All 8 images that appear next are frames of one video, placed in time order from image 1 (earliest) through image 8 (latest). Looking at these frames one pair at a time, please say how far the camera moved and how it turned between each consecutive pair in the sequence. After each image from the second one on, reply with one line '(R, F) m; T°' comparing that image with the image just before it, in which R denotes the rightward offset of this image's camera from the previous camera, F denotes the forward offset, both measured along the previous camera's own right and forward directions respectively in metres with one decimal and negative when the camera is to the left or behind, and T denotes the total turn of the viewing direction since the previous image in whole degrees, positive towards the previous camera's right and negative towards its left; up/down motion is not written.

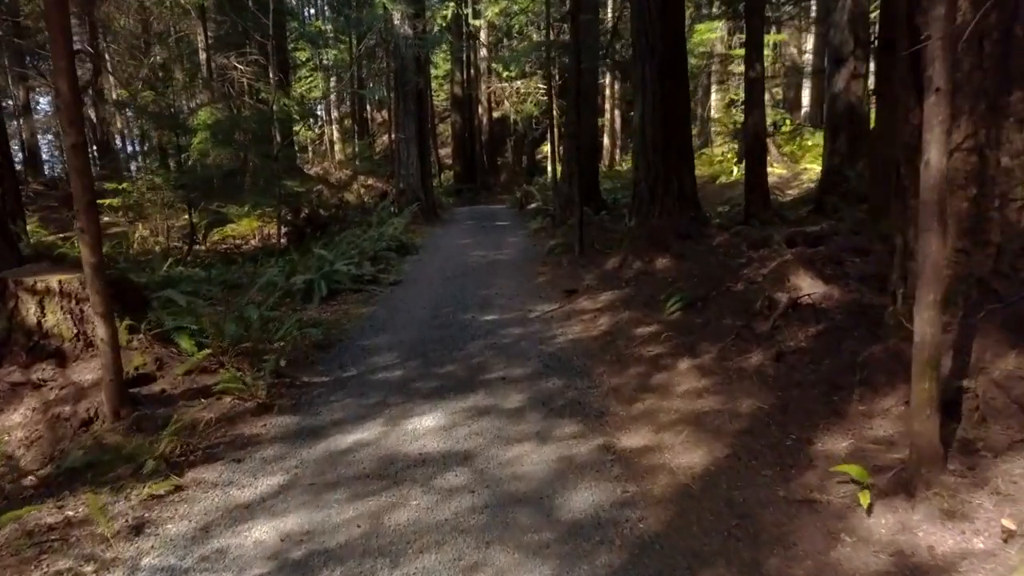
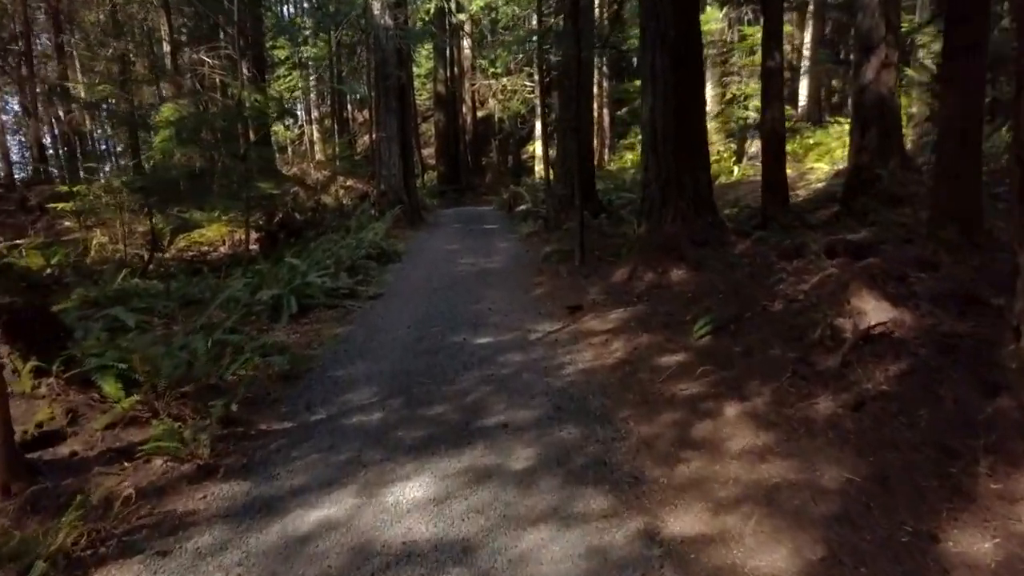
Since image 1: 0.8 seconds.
(-0.1, +1.3) m; +1°
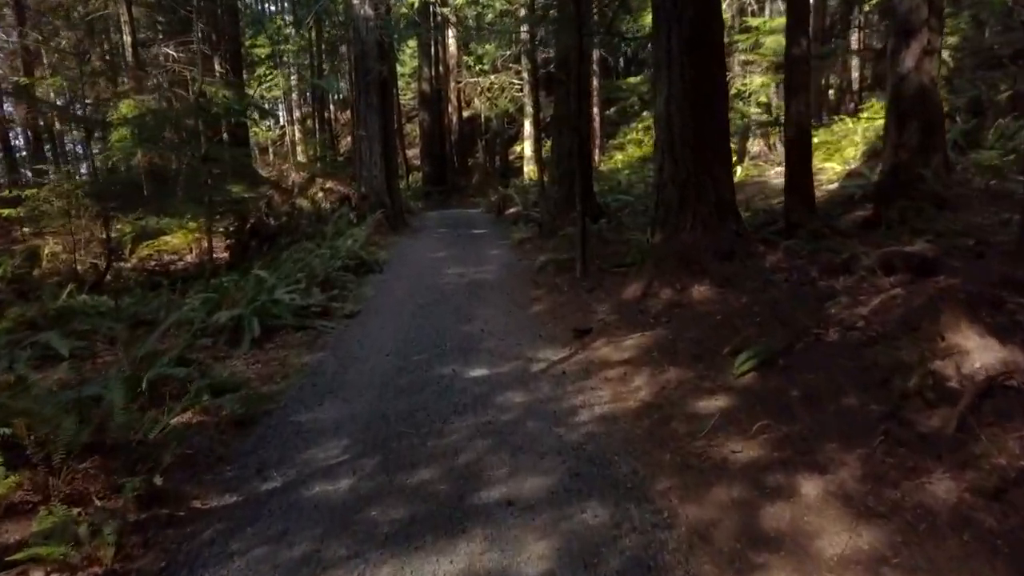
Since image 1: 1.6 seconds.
(-0.1, +1.3) m; +1°
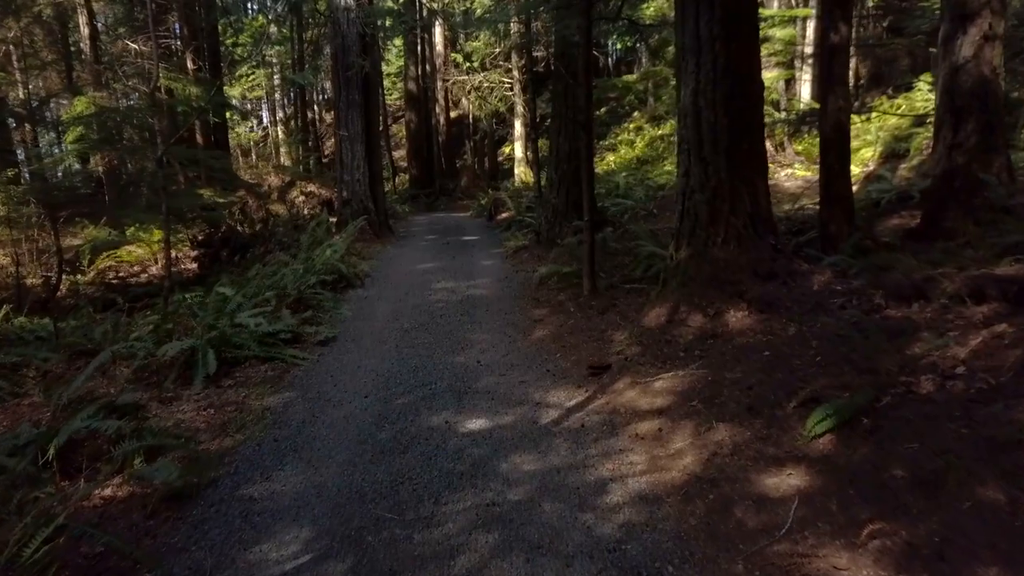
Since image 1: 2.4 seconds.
(-0.1, +1.3) m; +1°
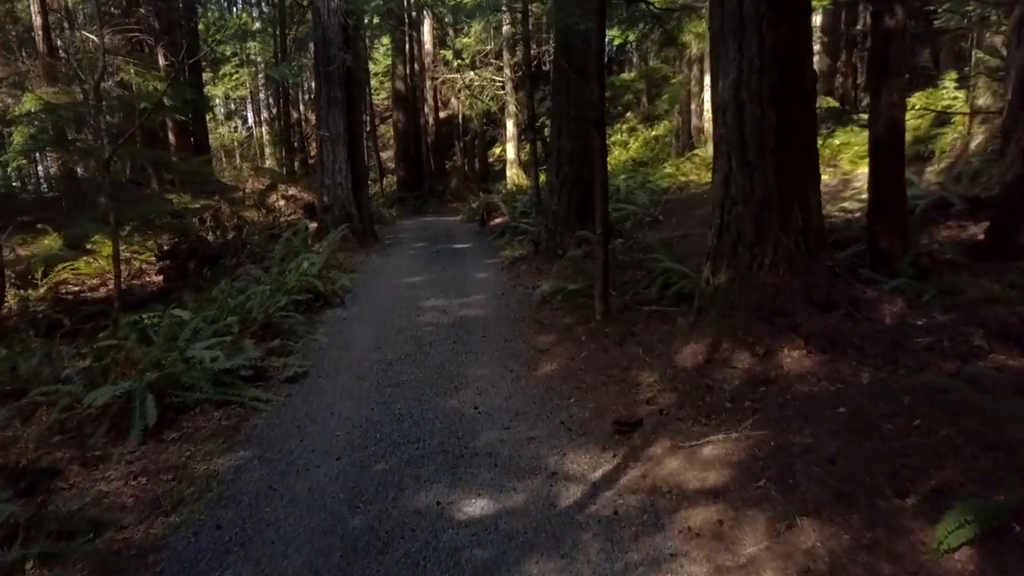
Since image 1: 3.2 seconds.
(-0.1, +1.3) m; +1°
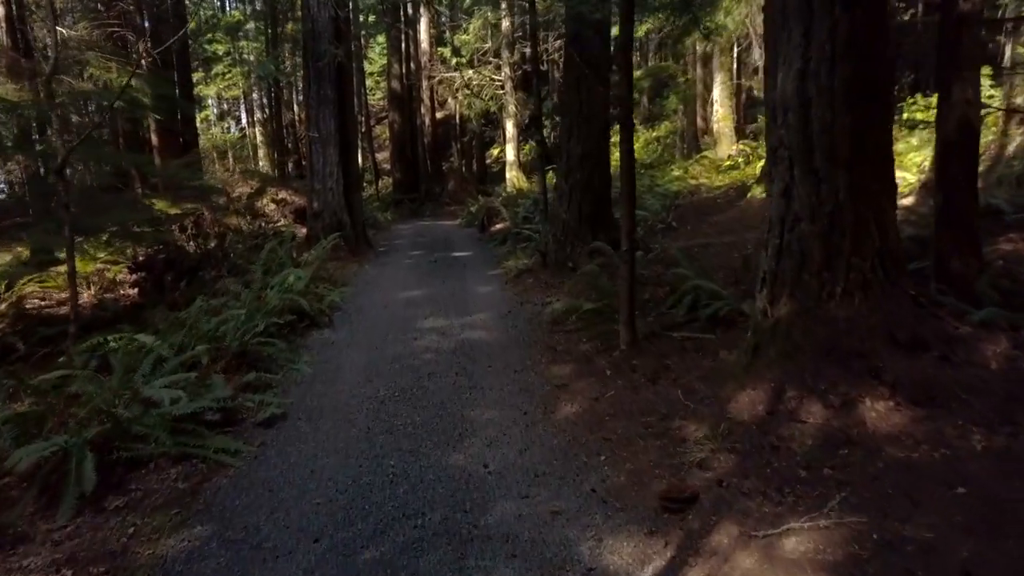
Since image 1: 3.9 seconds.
(-0.1, +1.1) m; 0°
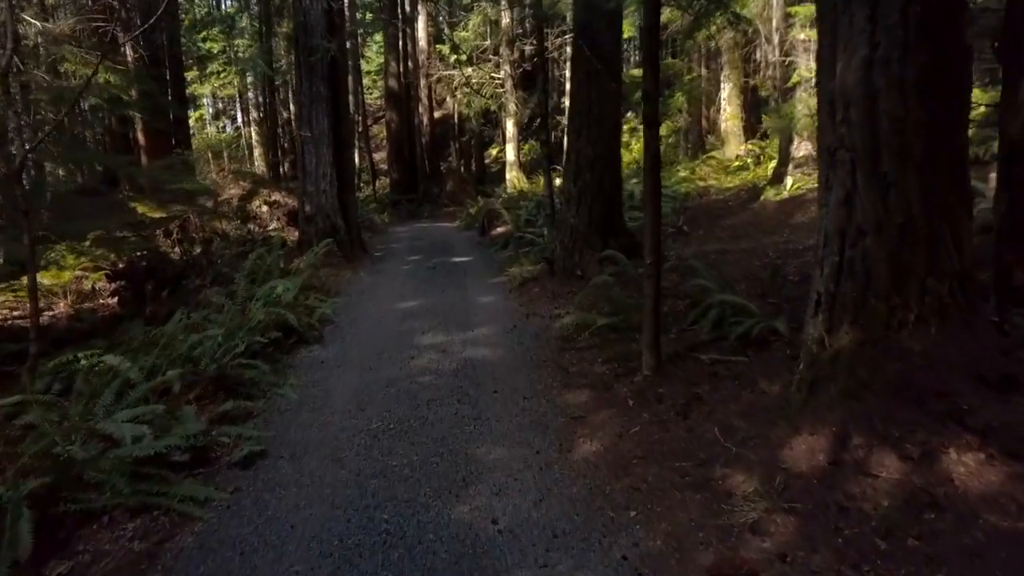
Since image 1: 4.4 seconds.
(-0.1, +0.8) m; 0°
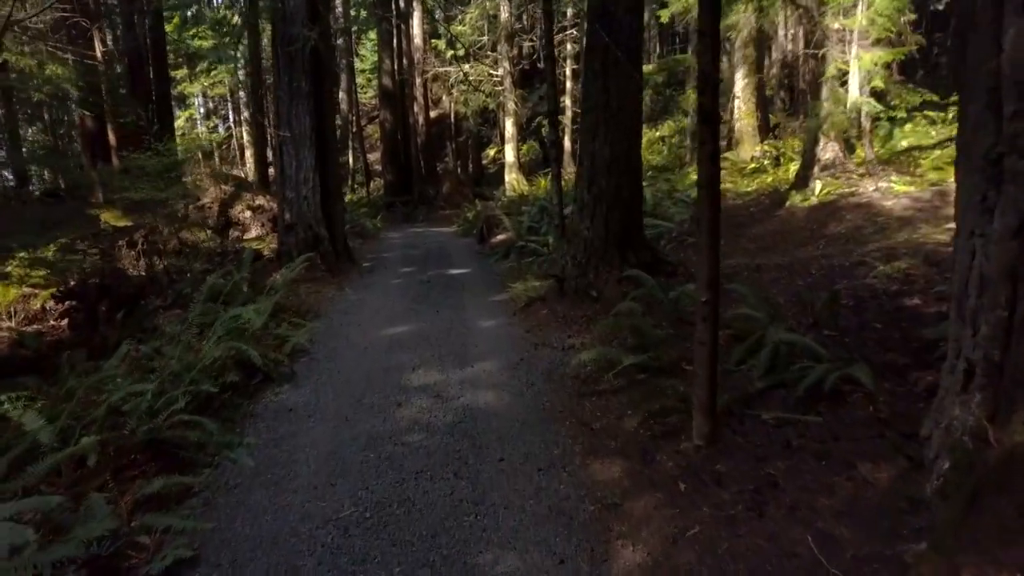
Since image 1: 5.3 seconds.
(-0.1, +1.4) m; 0°
